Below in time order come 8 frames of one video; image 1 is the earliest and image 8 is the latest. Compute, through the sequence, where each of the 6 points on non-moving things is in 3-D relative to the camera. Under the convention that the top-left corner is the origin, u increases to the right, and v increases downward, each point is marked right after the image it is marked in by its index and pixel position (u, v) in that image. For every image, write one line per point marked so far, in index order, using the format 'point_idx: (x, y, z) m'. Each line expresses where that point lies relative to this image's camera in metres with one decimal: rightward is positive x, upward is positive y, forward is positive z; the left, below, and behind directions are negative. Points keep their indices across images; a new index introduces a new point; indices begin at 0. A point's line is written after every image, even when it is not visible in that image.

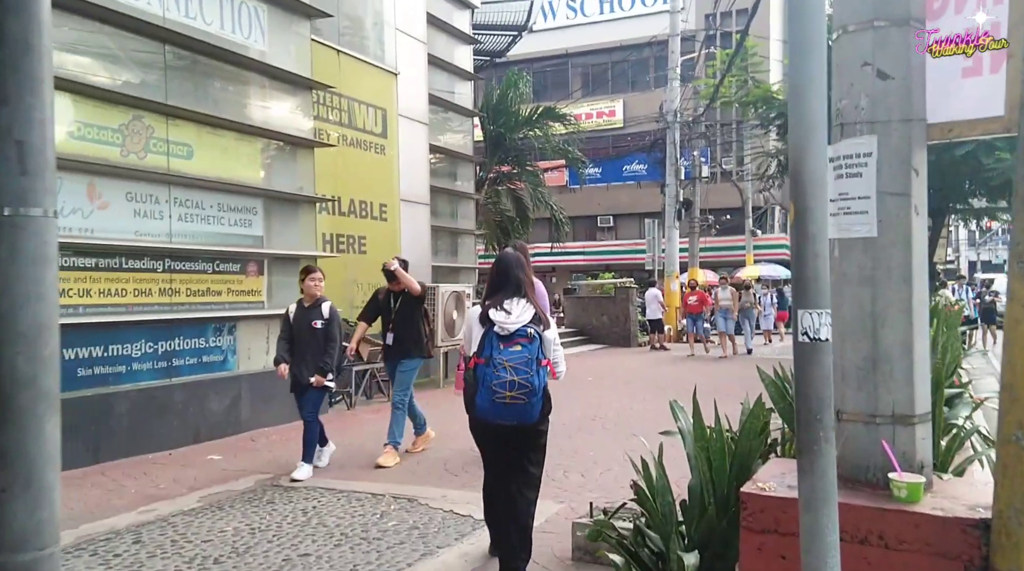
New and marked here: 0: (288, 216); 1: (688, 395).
0: (-2.5, +0.8, +9.0) m
1: (+2.4, -1.5, +10.7) m
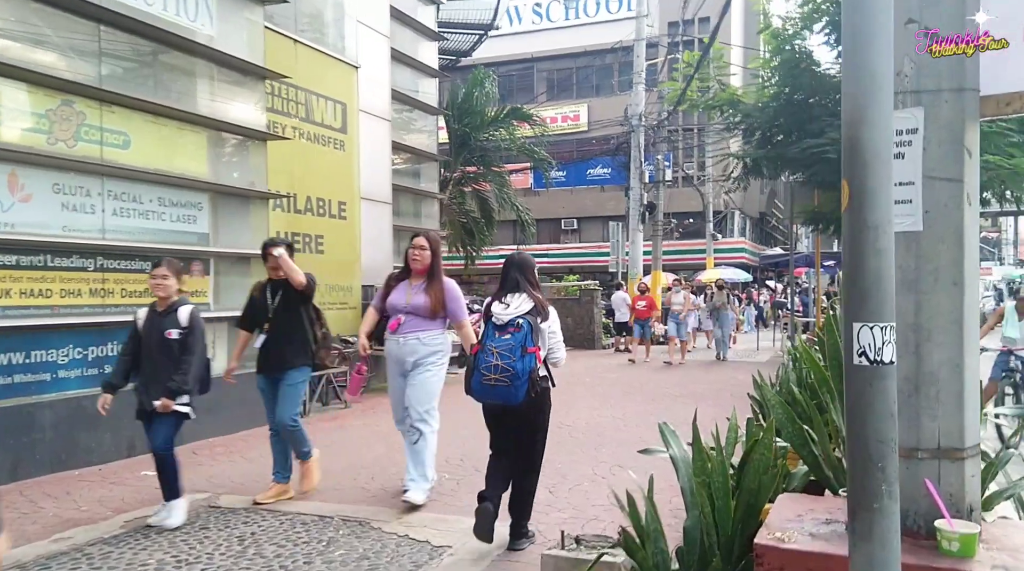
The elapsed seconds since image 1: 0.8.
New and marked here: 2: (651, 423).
0: (-2.9, +0.8, +8.3) m
1: (+1.9, -1.5, +10.3) m
2: (+1.5, -1.5, +8.7) m
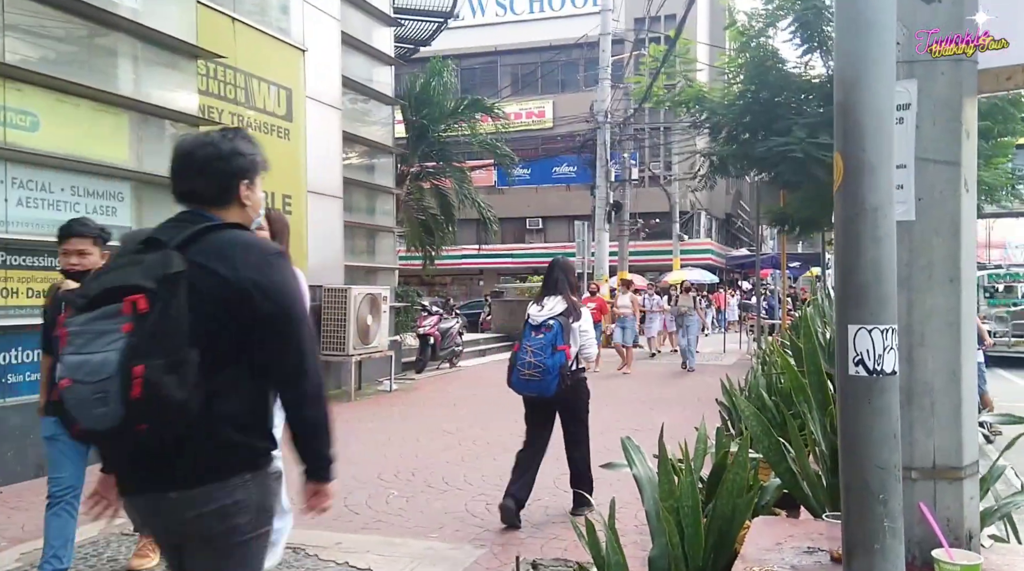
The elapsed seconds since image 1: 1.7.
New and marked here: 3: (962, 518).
0: (-3.4, +0.8, +7.7) m
1: (+1.4, -1.5, +9.9) m
2: (+1.0, -1.5, +8.2) m
3: (+1.5, -0.8, +2.7) m
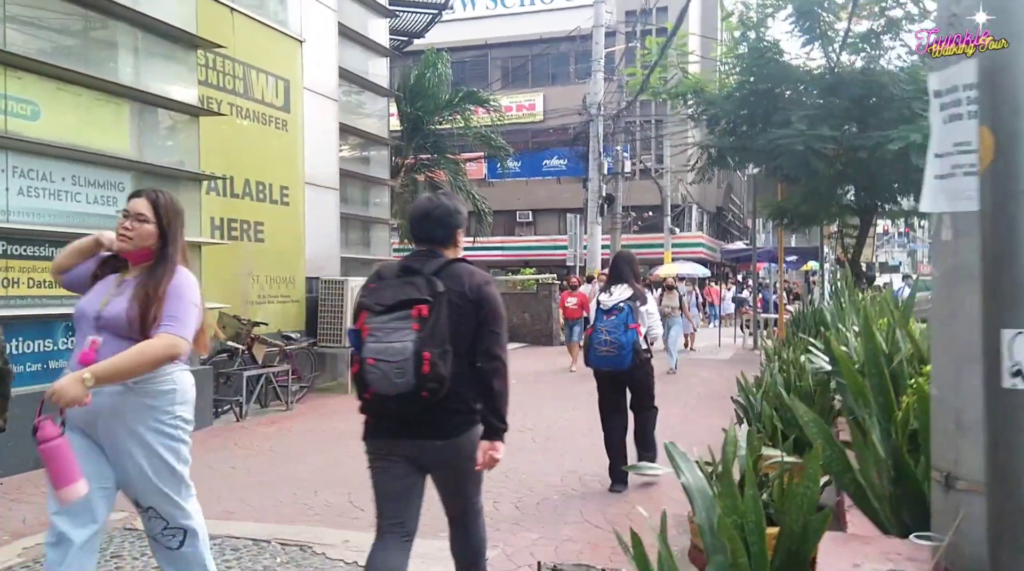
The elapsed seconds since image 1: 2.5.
0: (-3.3, +0.9, +7.5) m
1: (+1.4, -1.4, +9.8) m
2: (+1.1, -1.4, +8.2) m
3: (+1.7, -0.8, +2.7) m
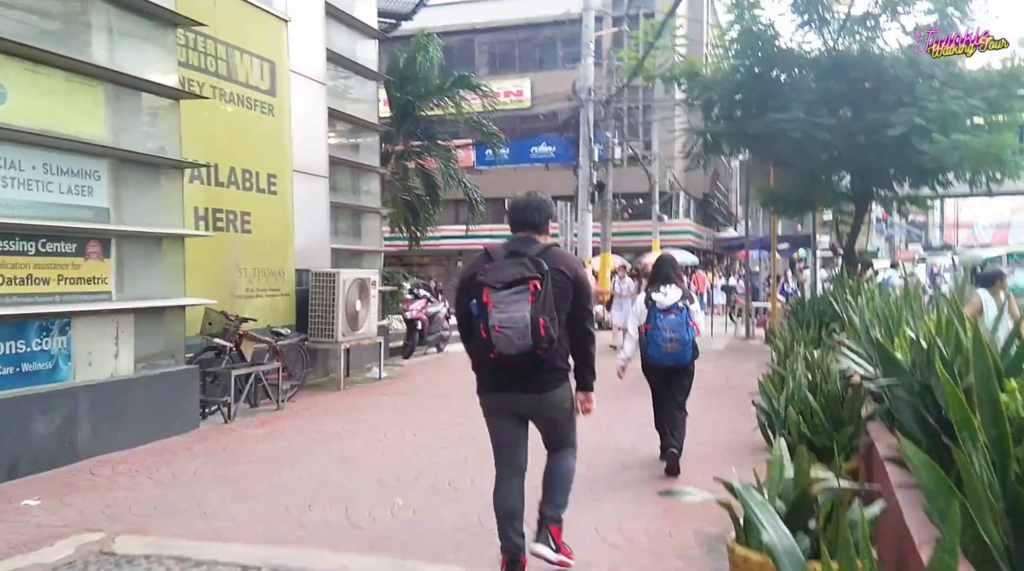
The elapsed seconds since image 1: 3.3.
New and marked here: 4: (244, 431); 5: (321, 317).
0: (-3.3, +0.9, +7.1) m
1: (+1.4, -1.3, +9.5) m
2: (+1.1, -1.4, +7.8) m
3: (+1.8, -0.8, +2.3) m
4: (-2.5, -1.3, +7.3) m
5: (-2.3, -0.4, +9.7) m
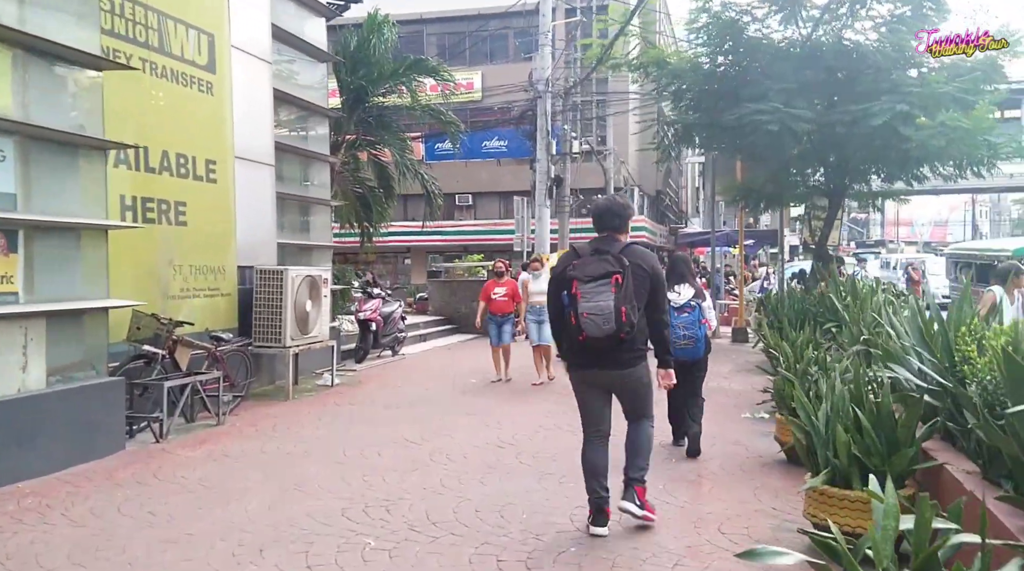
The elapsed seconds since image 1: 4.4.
0: (-3.5, +0.9, +6.1) m
1: (+1.0, -1.3, +8.8) m
2: (+0.9, -1.3, +7.1) m
3: (+1.9, -0.8, +1.7) m
4: (-2.7, -1.3, +6.4) m
5: (-2.7, -0.4, +8.7) m
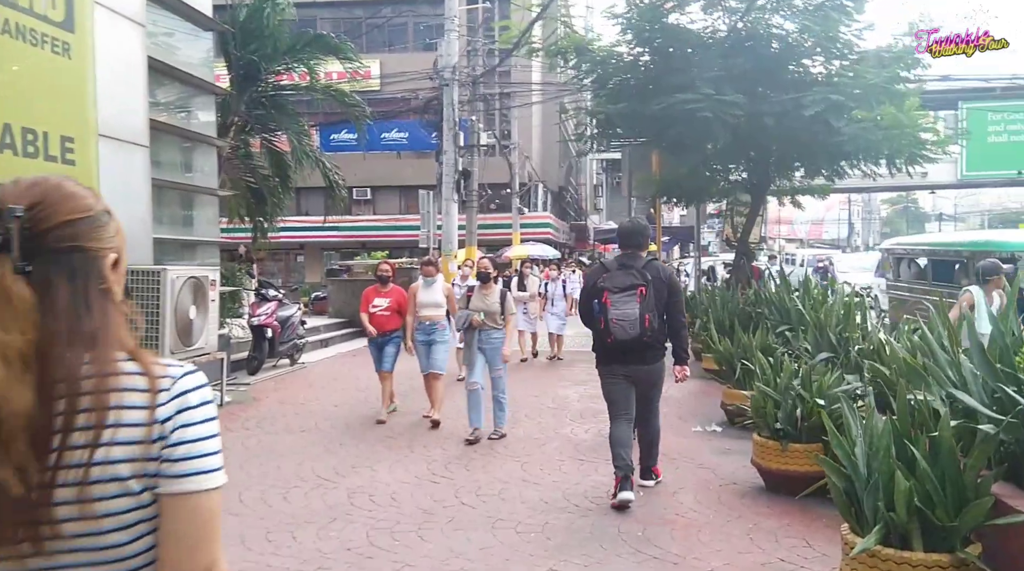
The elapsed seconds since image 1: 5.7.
0: (-3.9, +0.9, +4.6) m
1: (+0.2, -1.3, +7.9) m
2: (+0.3, -1.4, +6.2) m
3: (+2.1, -0.8, +1.0) m
4: (-3.1, -1.4, +5.0) m
5: (-3.4, -0.4, +7.3) m
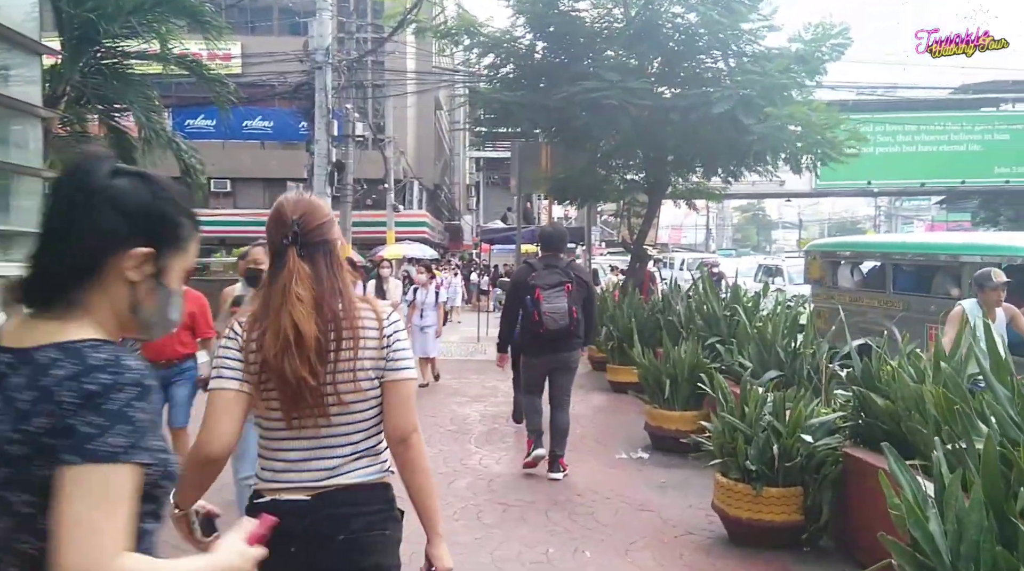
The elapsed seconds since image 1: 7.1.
0: (-4.2, +0.9, +2.9) m
1: (-0.7, -1.4, +6.8) m
2: (-0.3, -1.4, +5.1) m
3: (+2.3, -0.9, +0.3) m
4: (-3.4, -1.4, +3.4) m
5: (-4.2, -0.4, +5.6) m
